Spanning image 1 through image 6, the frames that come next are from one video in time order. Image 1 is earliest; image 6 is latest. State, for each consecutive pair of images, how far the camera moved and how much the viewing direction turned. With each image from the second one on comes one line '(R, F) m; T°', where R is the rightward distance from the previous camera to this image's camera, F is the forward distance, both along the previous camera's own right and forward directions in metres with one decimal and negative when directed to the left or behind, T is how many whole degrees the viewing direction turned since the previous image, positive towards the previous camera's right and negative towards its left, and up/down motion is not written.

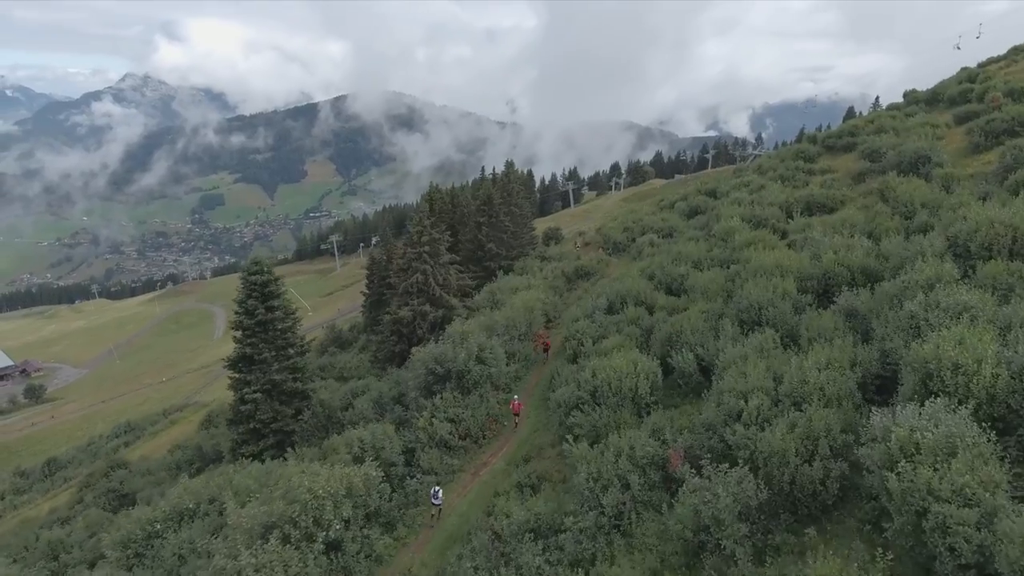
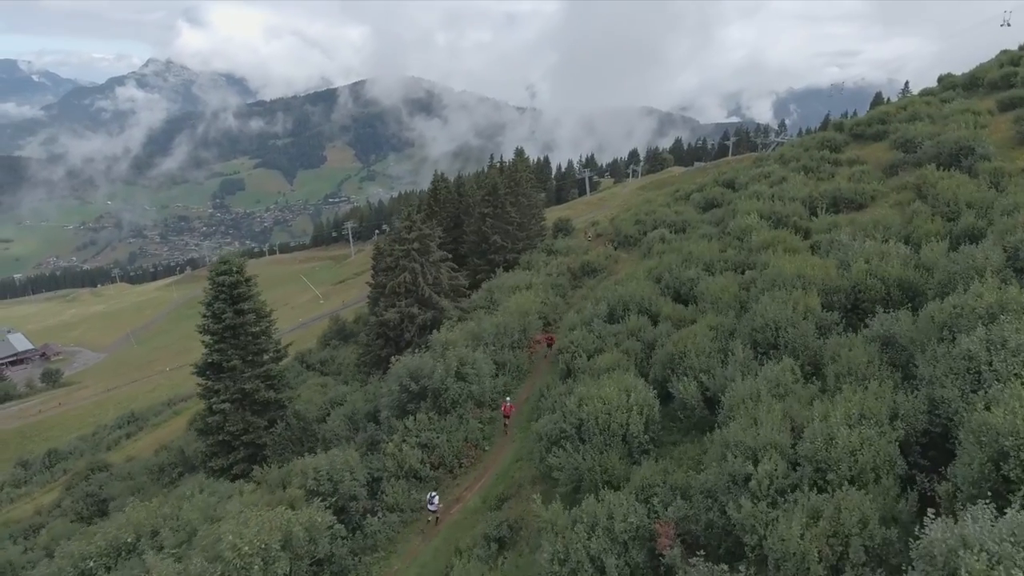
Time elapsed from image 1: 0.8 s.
(+1.2, +3.0) m; -2°
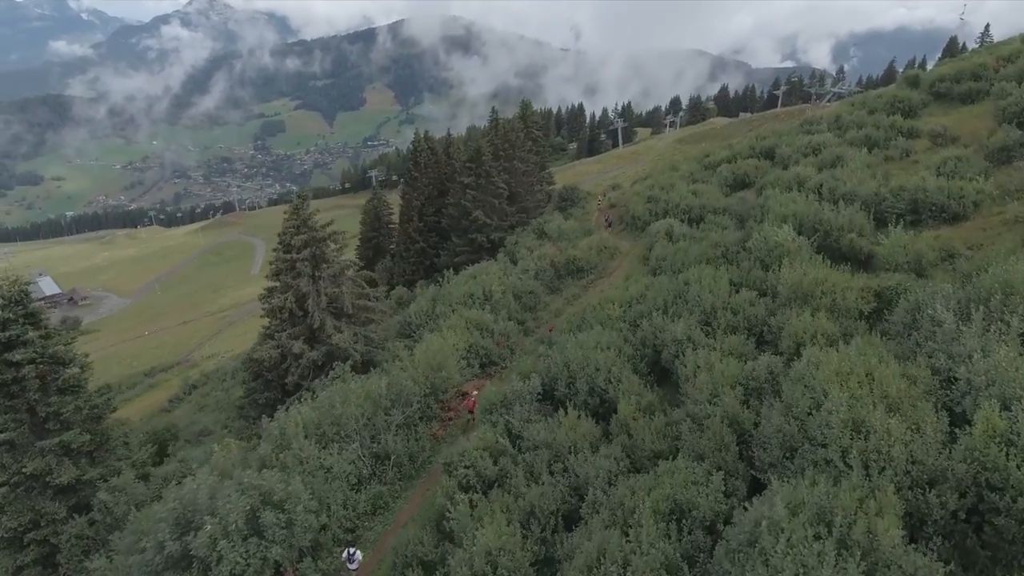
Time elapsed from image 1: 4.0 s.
(+4.4, +10.5) m; -3°
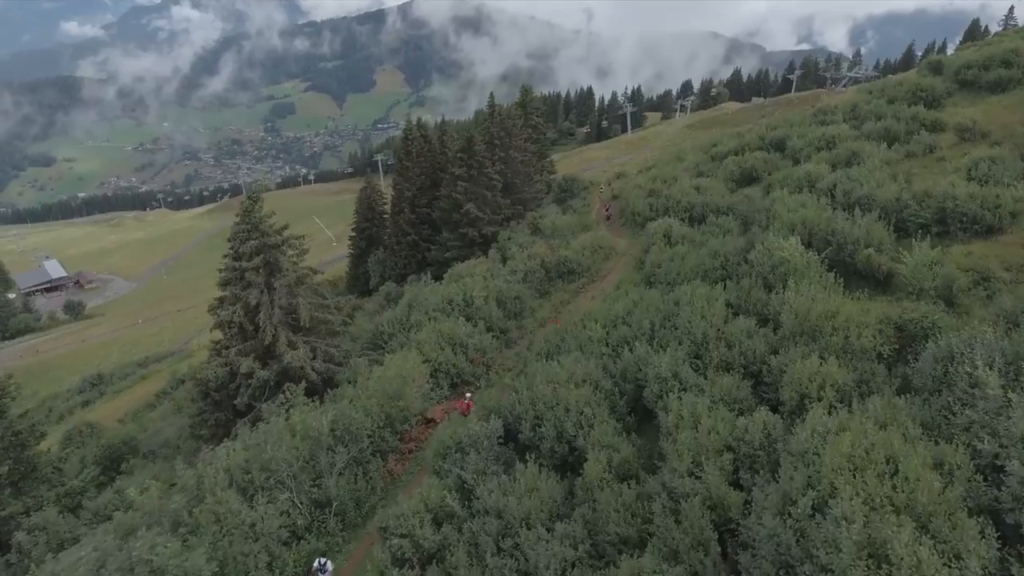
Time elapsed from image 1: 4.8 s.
(+1.3, +2.6) m; -1°
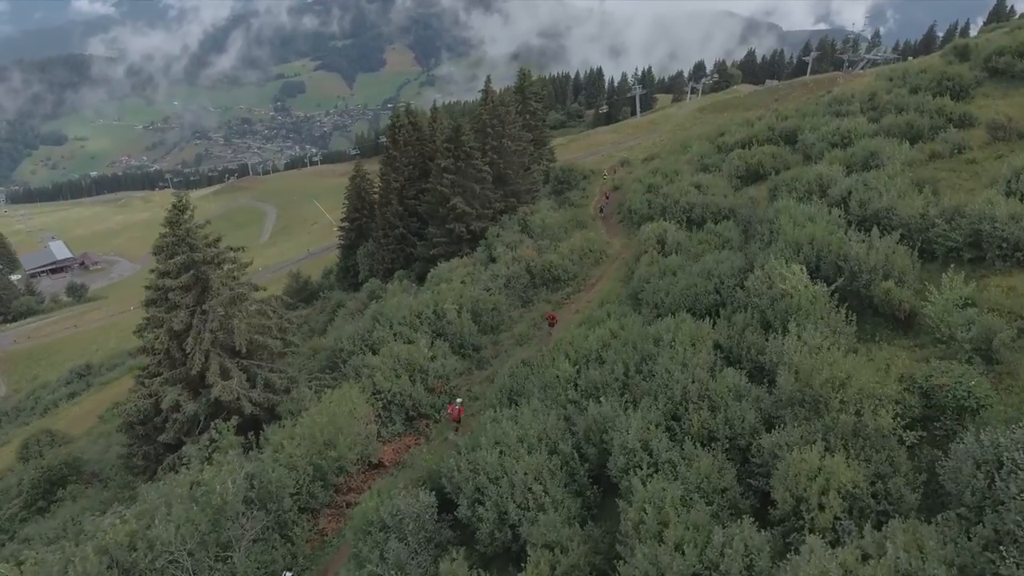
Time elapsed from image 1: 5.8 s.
(+1.5, +2.9) m; -1°
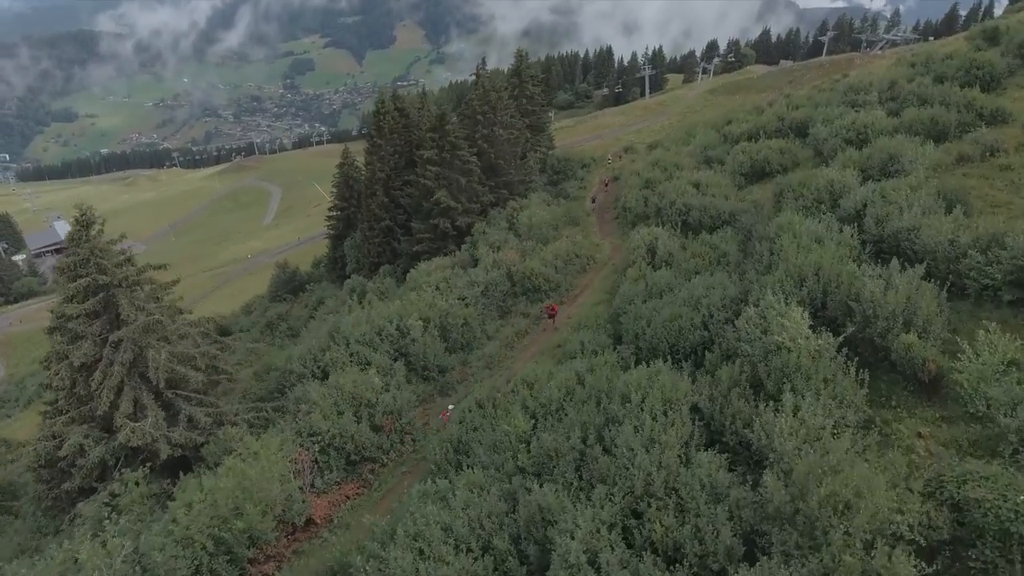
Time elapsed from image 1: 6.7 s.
(+1.5, +2.9) m; -1°
